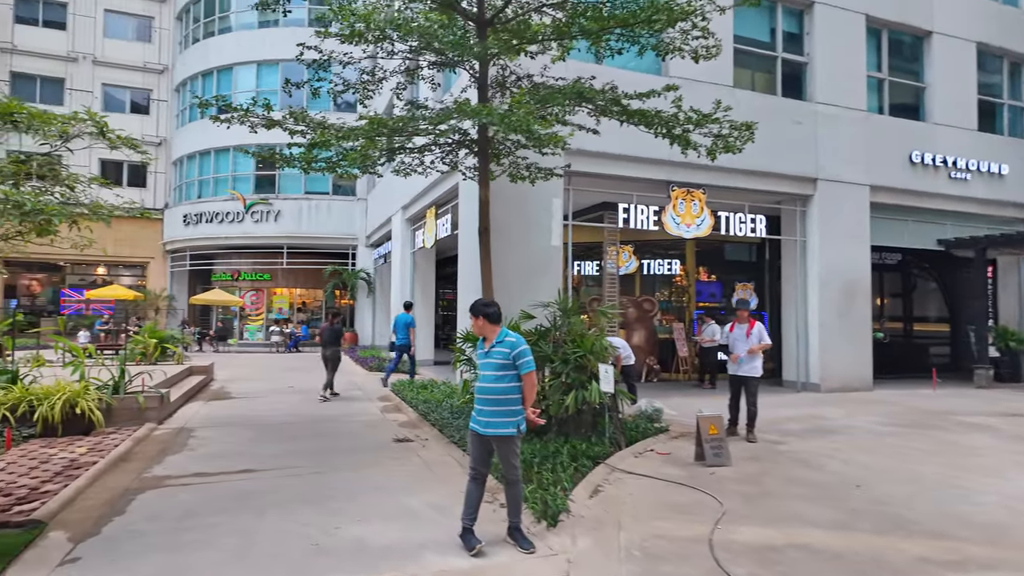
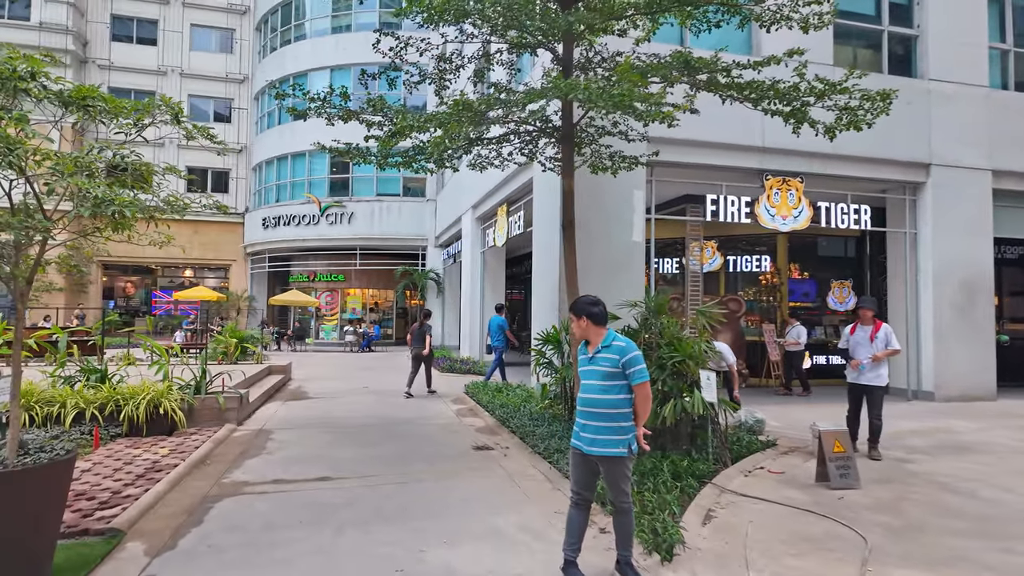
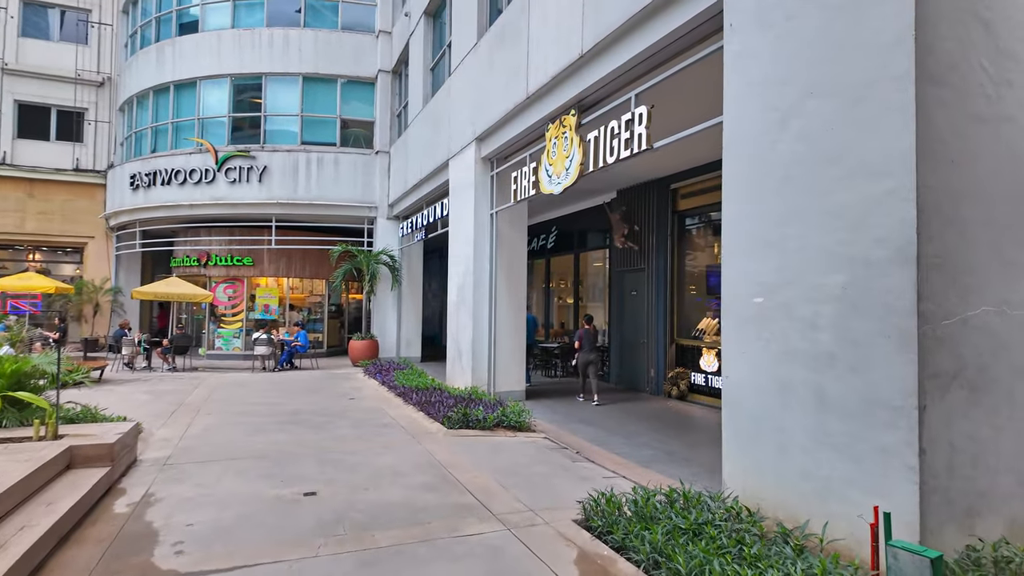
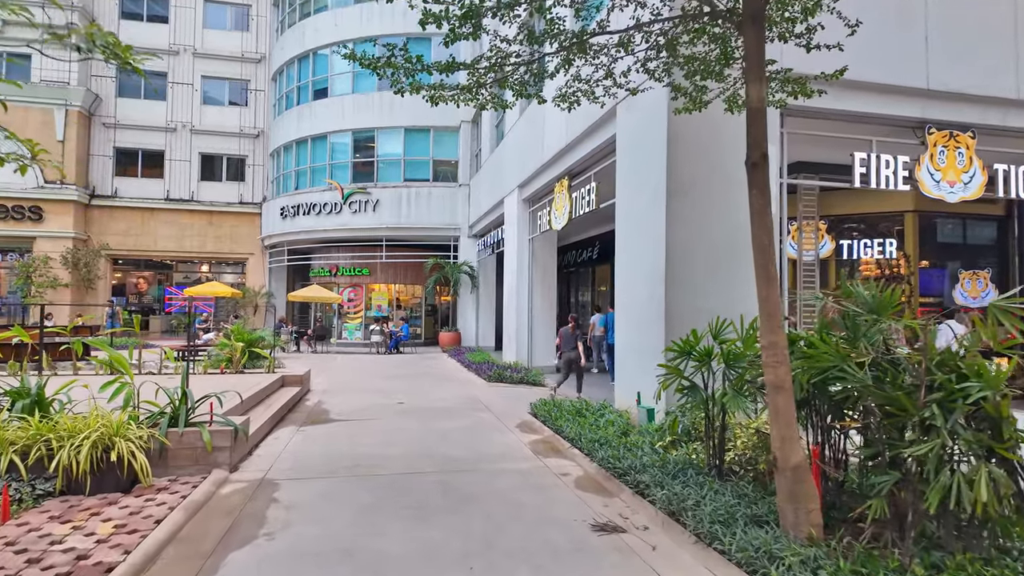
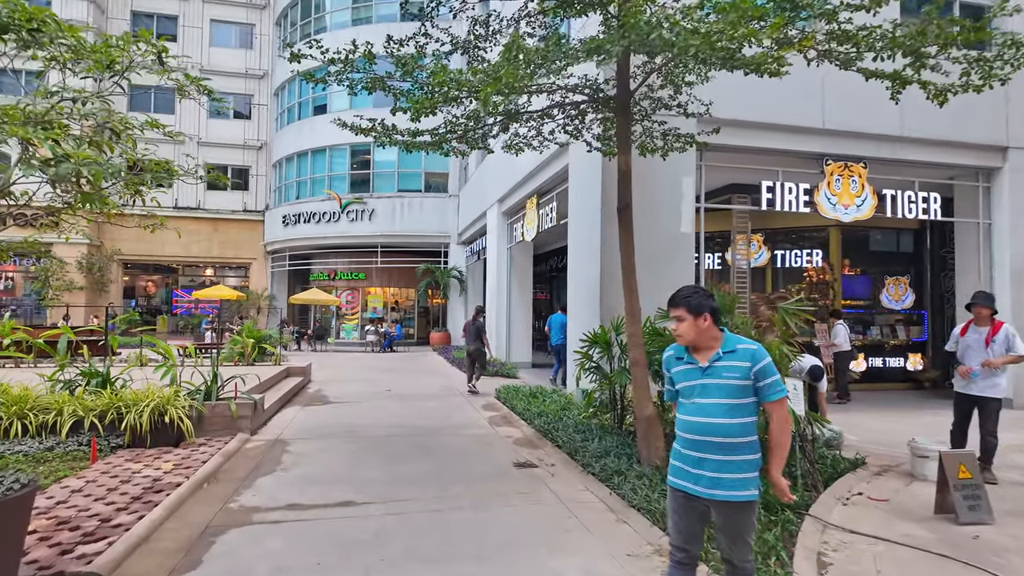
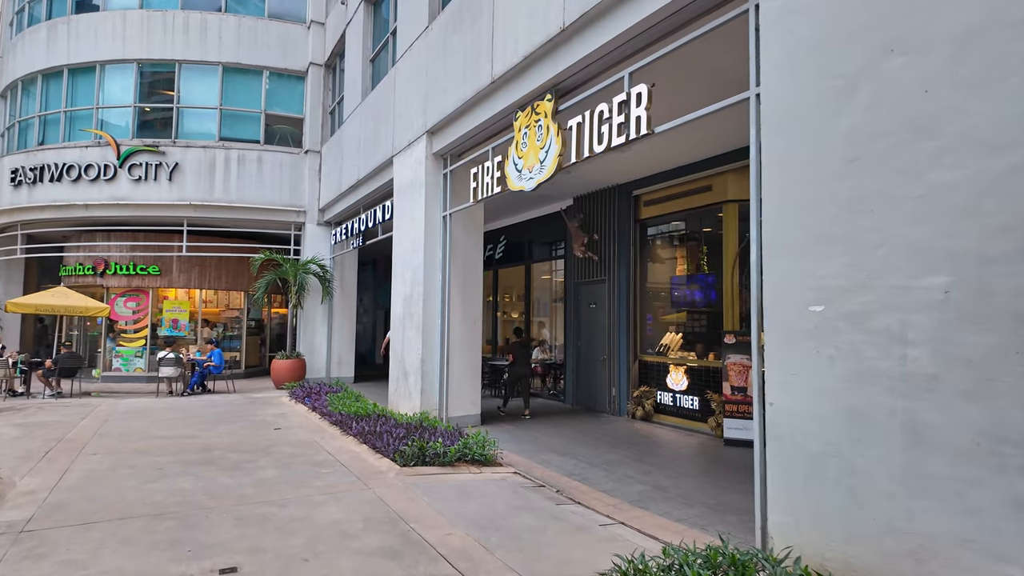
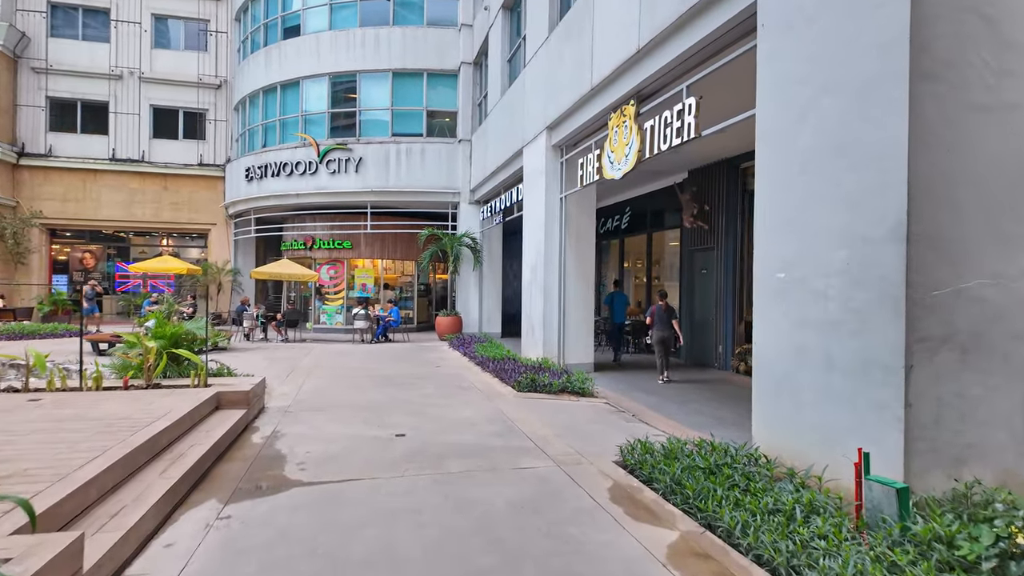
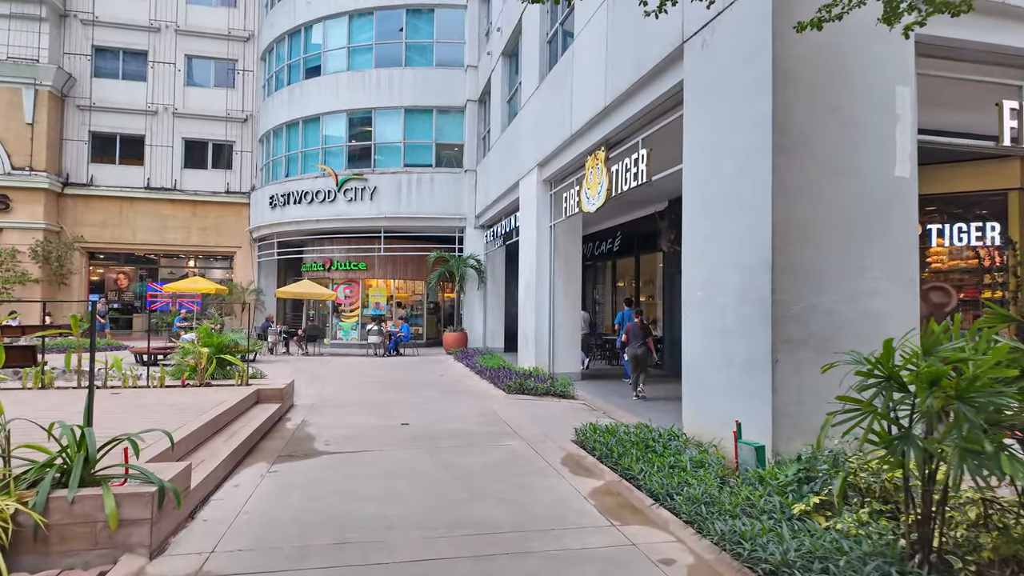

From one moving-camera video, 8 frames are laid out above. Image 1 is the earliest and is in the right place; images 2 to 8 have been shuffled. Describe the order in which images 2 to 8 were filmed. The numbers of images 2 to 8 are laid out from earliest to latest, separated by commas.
2, 5, 4, 8, 7, 3, 6
